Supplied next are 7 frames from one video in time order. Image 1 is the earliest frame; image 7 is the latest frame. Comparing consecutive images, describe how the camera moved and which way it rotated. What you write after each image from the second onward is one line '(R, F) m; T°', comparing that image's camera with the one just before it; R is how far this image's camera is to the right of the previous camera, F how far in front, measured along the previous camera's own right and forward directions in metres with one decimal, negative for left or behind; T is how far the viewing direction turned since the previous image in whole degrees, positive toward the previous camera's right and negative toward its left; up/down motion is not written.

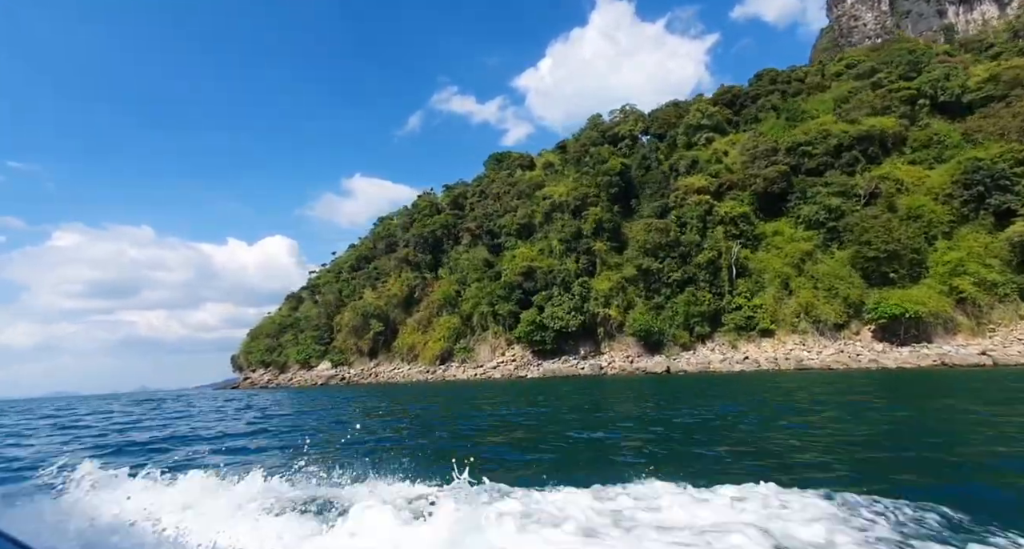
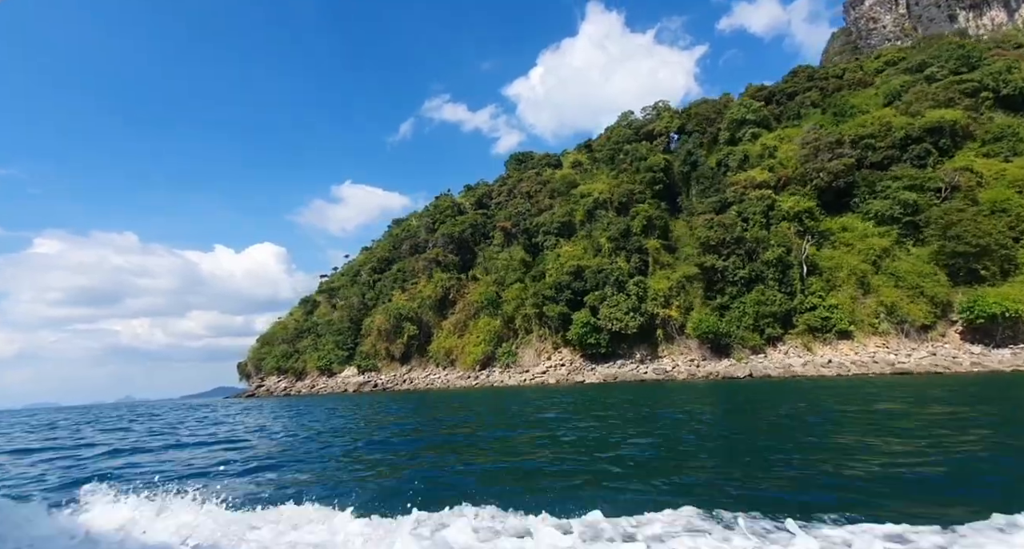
(-4.5, +2.8) m; +1°
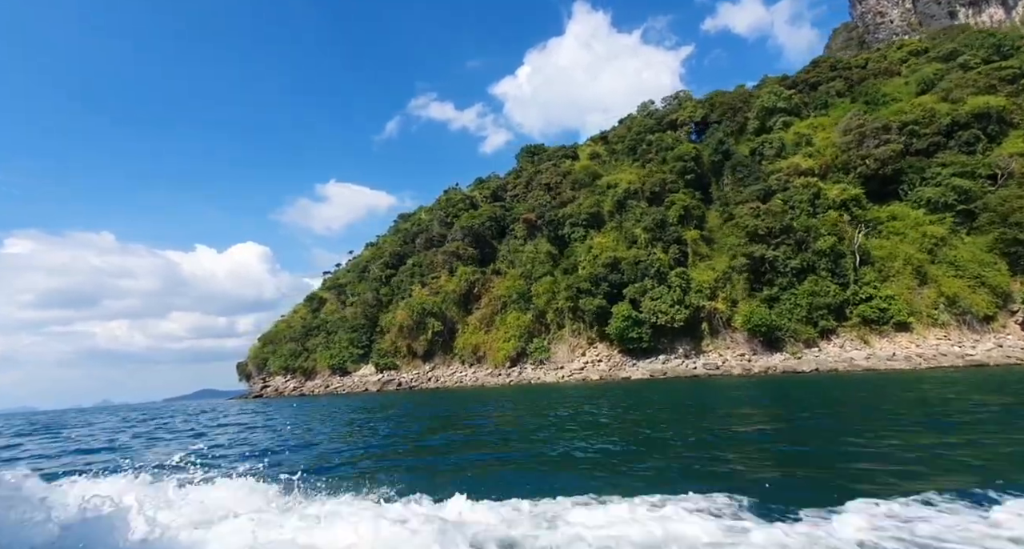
(-3.5, +2.0) m; +1°
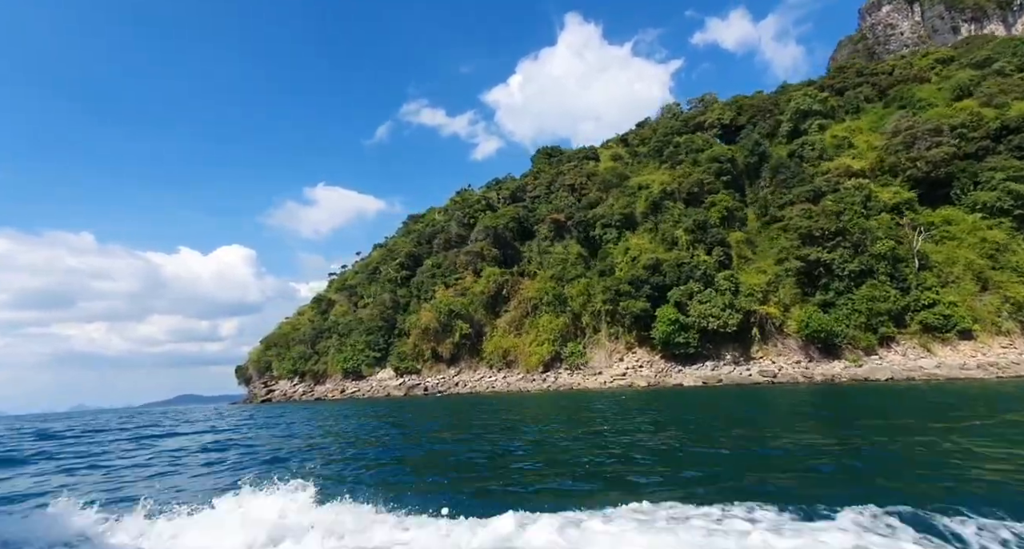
(-3.6, +1.9) m; +1°
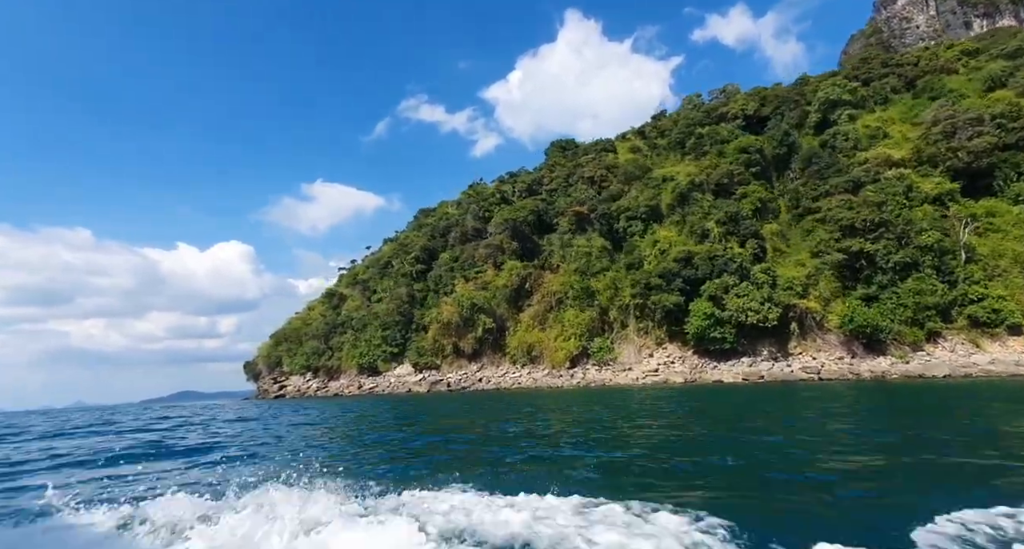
(-2.0, +1.2) m; 0°
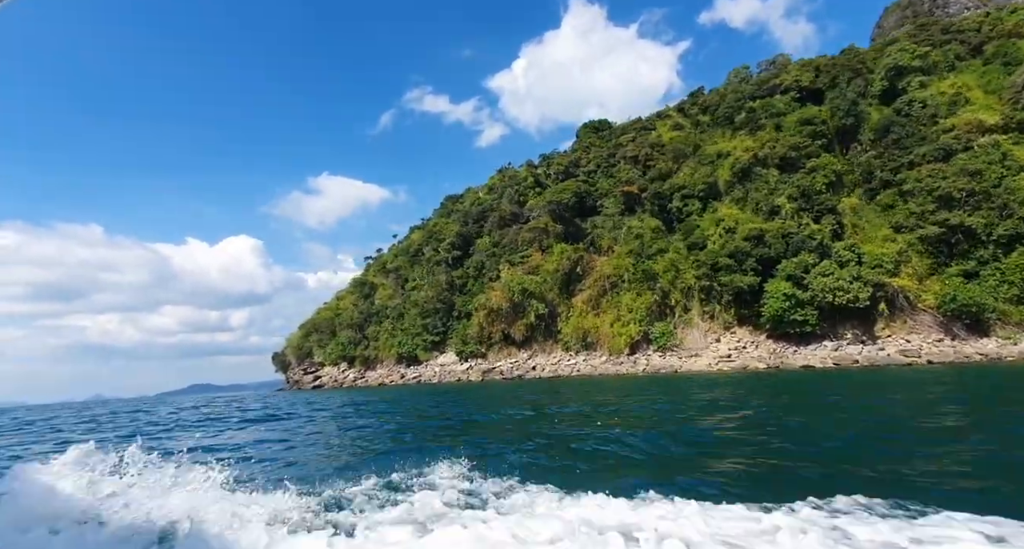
(-3.4, +2.2) m; -1°
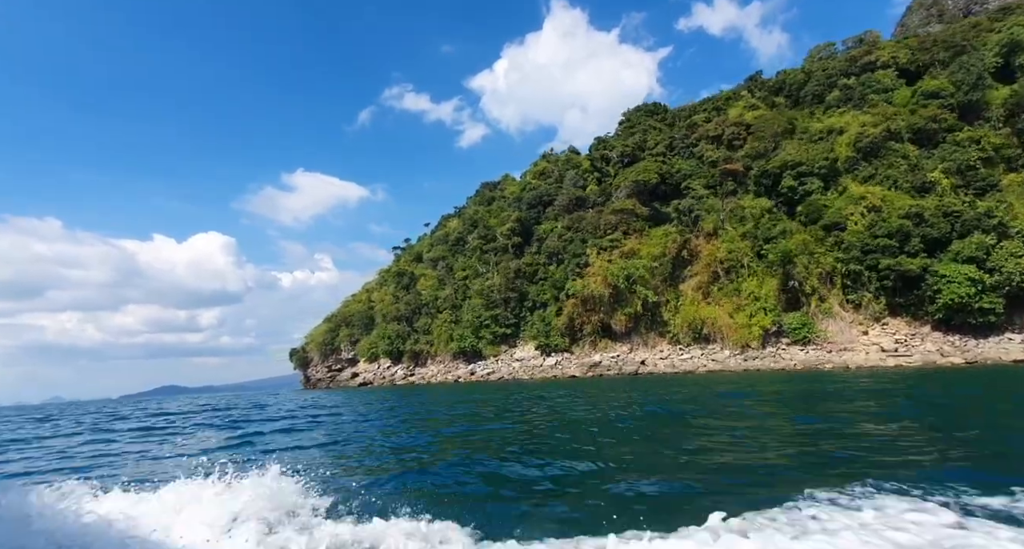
(-8.8, +5.0) m; +2°
